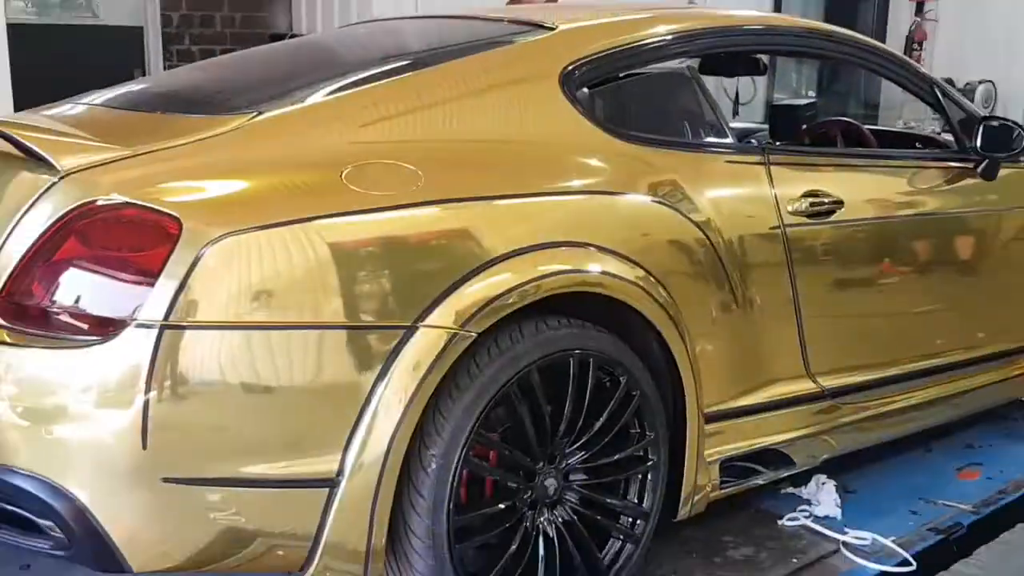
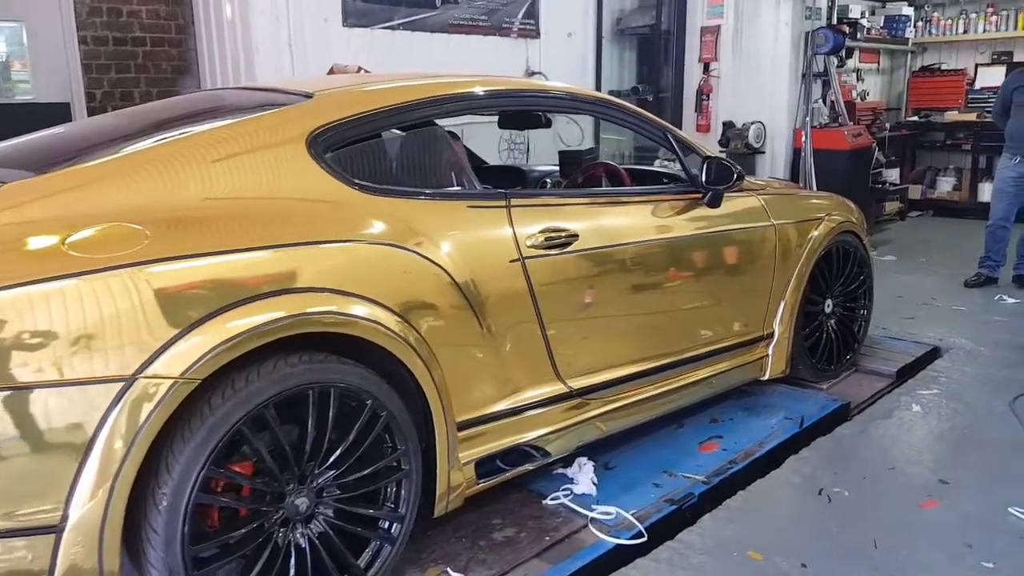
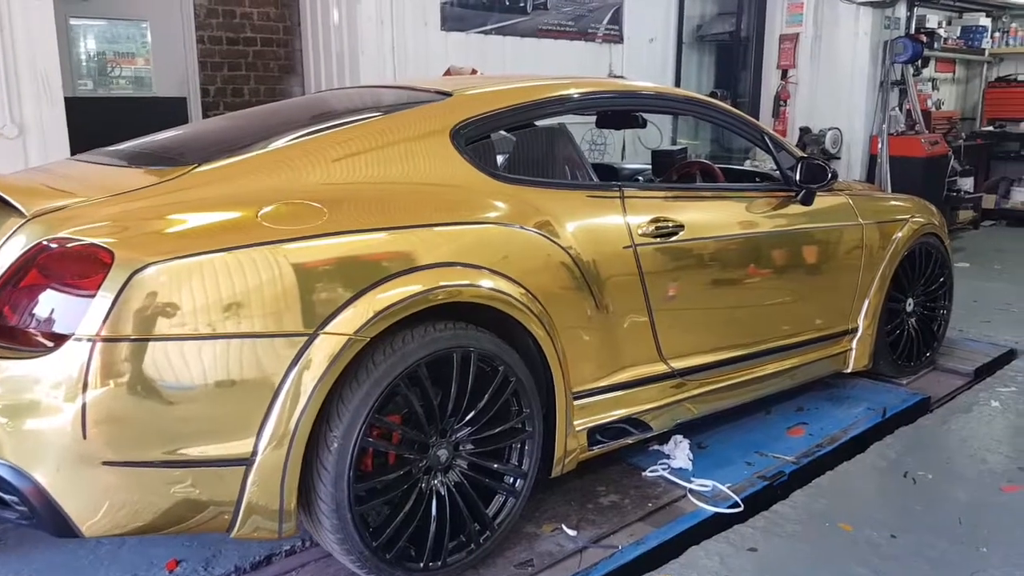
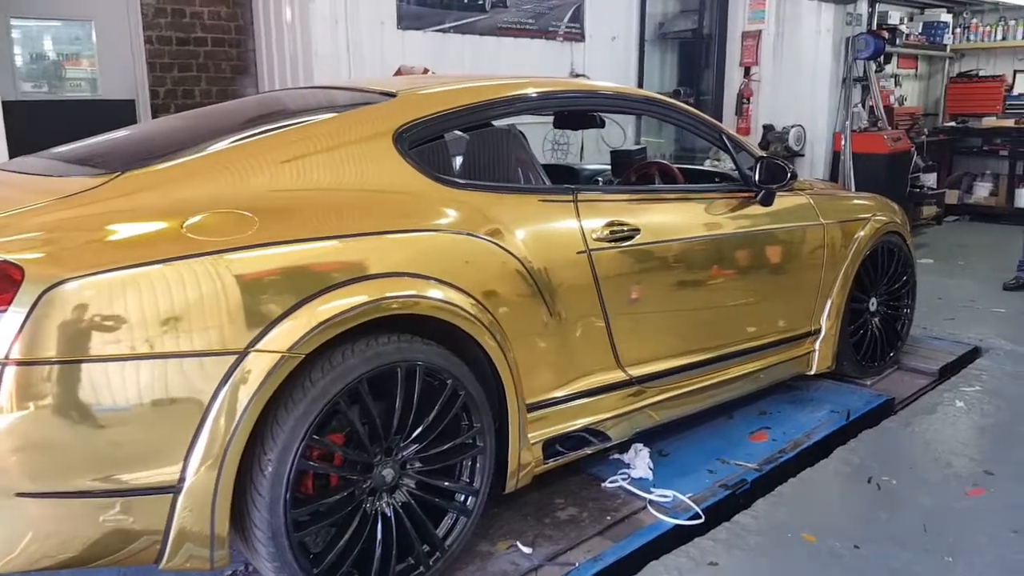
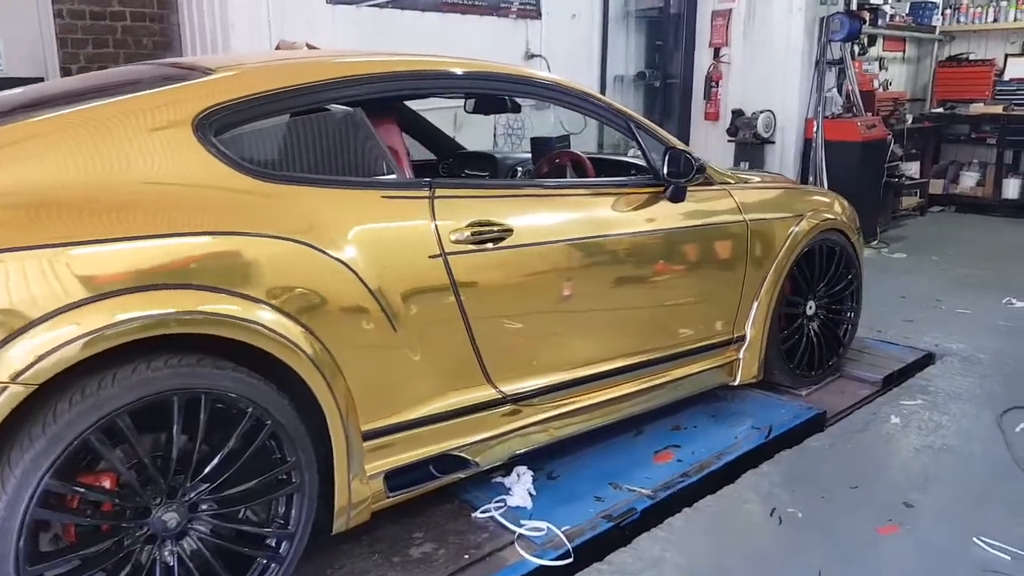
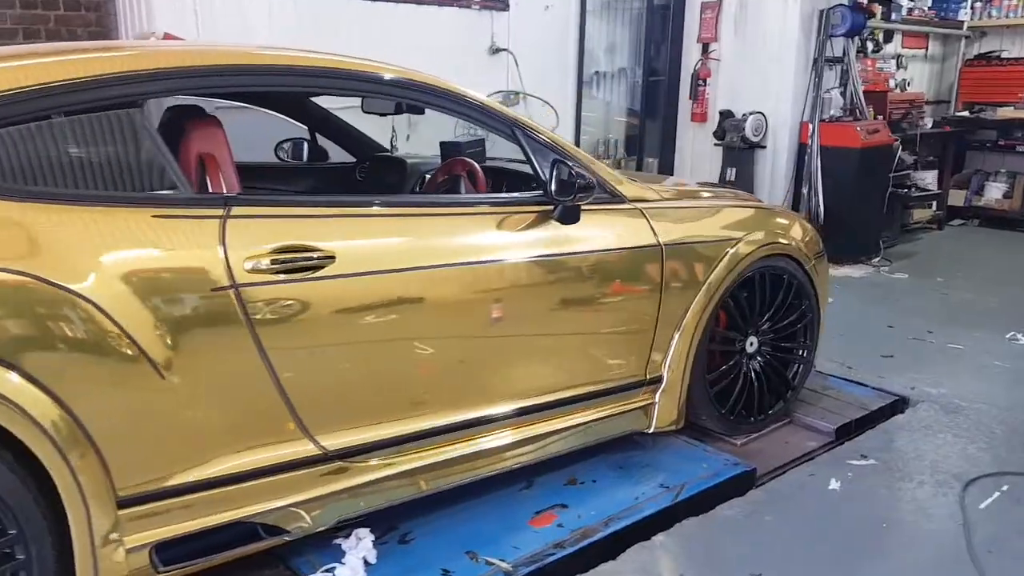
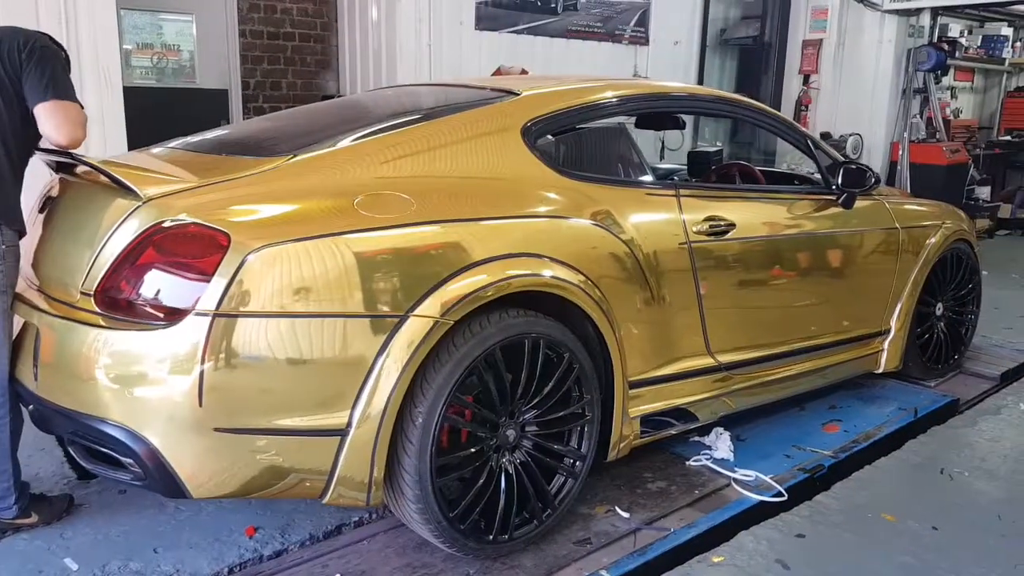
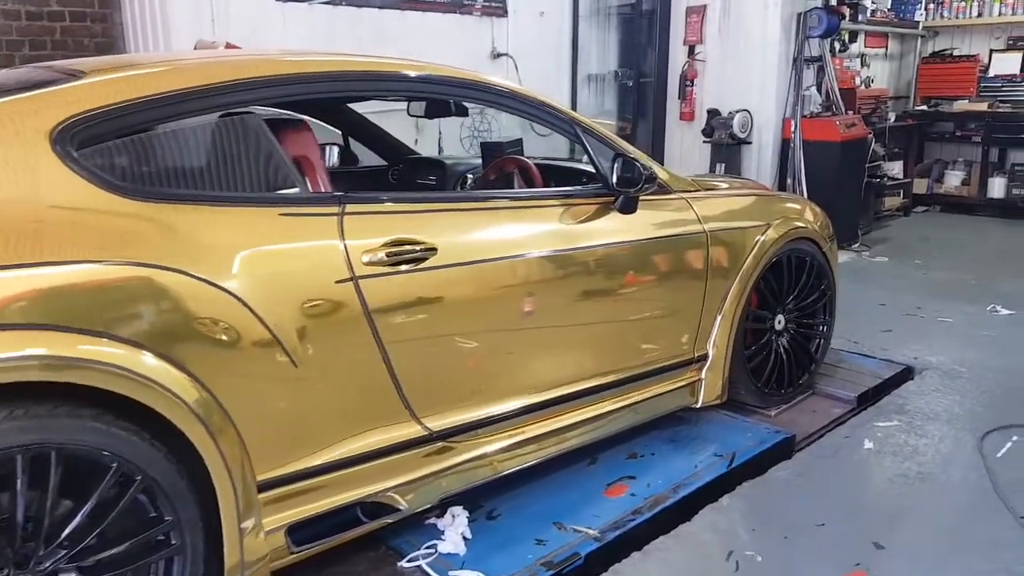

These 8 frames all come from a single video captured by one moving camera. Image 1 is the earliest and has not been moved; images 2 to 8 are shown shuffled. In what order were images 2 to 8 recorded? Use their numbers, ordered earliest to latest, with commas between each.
7, 3, 4, 2, 5, 8, 6
